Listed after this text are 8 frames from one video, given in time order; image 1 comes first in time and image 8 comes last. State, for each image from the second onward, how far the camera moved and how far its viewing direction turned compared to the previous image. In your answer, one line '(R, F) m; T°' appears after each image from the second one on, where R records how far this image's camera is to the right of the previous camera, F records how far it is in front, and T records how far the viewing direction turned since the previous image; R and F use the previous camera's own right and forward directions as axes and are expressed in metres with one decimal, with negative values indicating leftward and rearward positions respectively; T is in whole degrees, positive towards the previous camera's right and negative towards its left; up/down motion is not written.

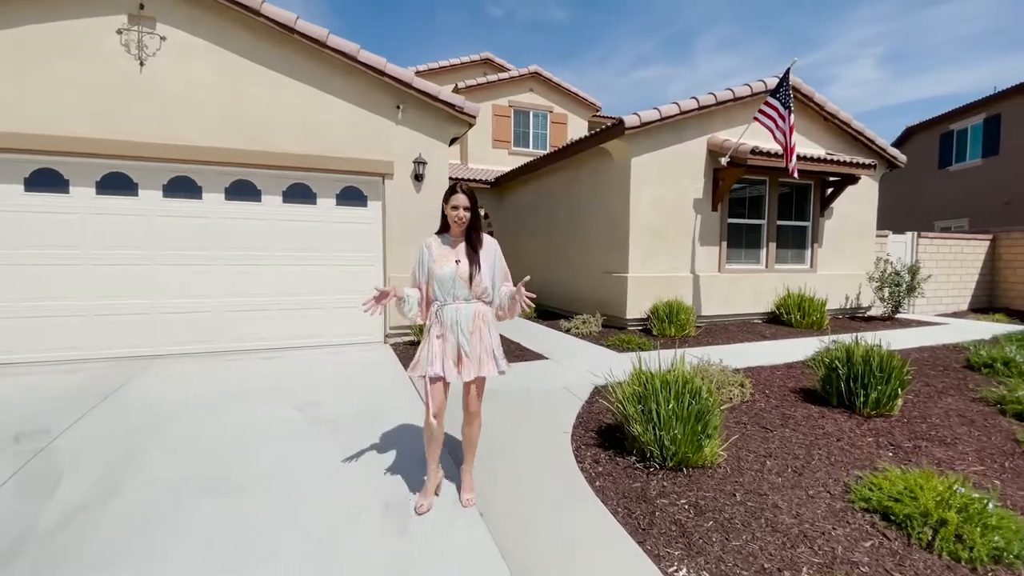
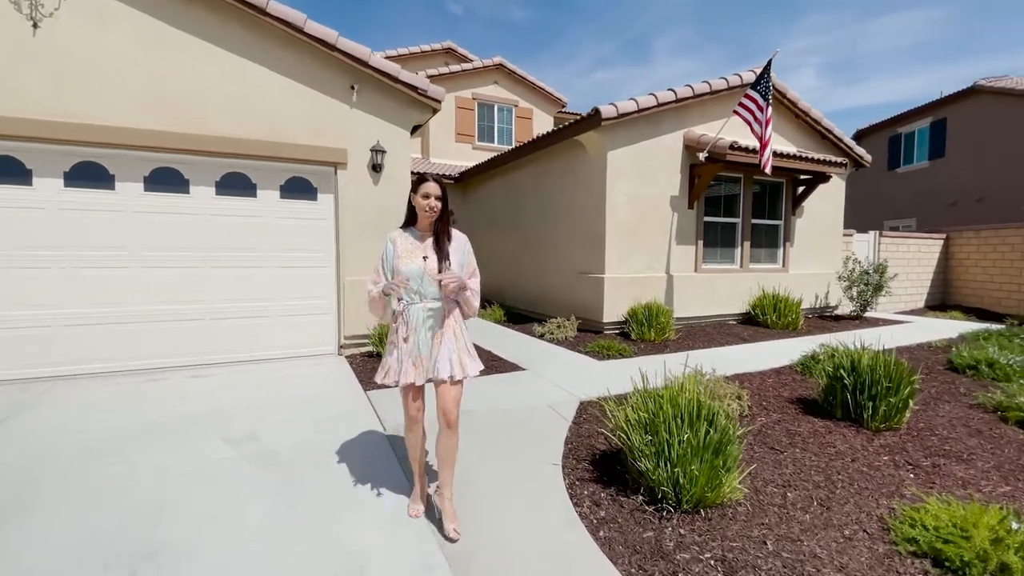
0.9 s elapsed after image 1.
(-0.1, +0.6) m; +5°
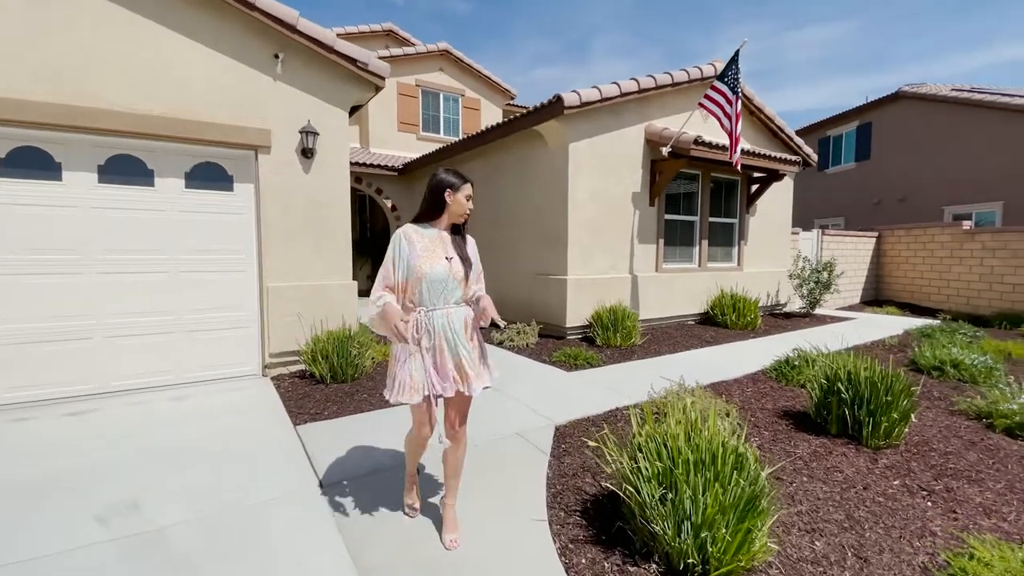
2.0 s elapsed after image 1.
(-0.2, +0.7) m; +7°
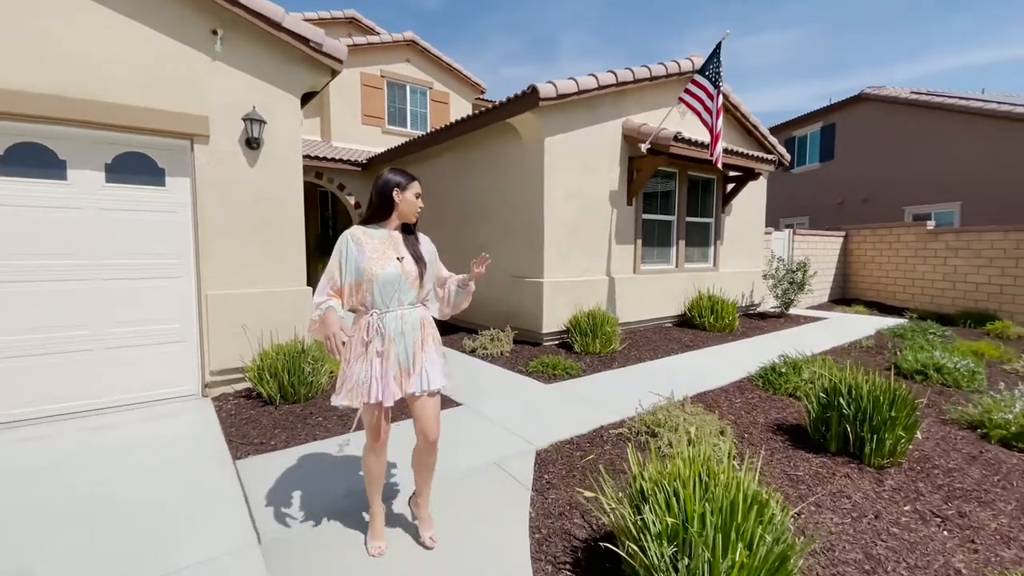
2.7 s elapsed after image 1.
(0.0, +0.5) m; +4°
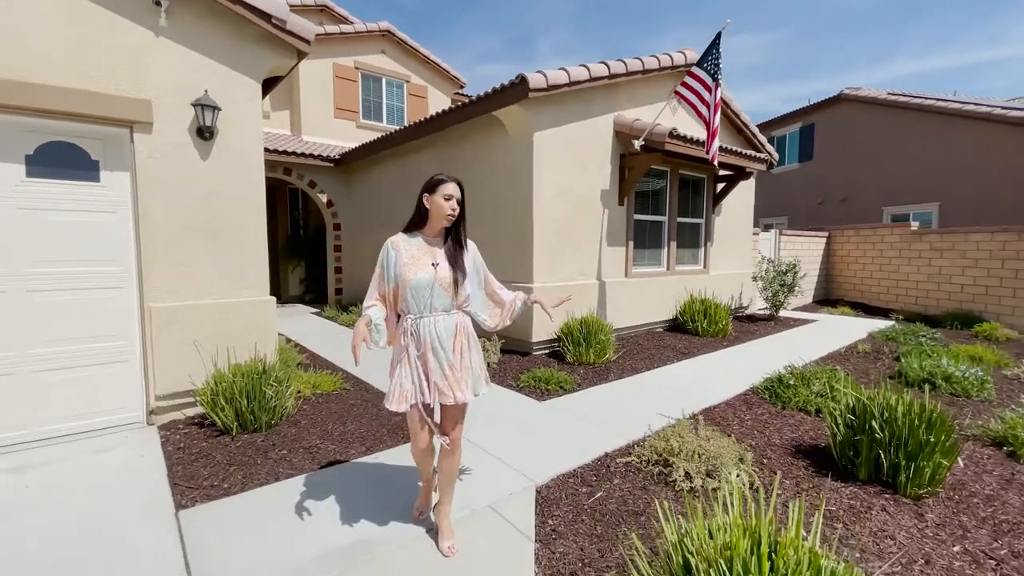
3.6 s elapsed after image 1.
(-0.1, +0.5) m; +3°
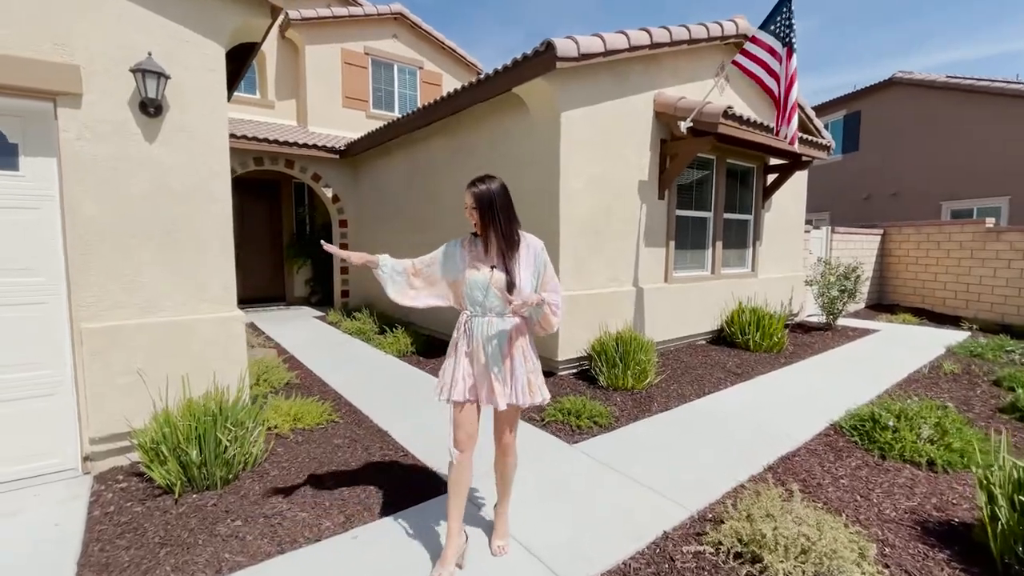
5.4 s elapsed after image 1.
(0.0, +1.0) m; -2°
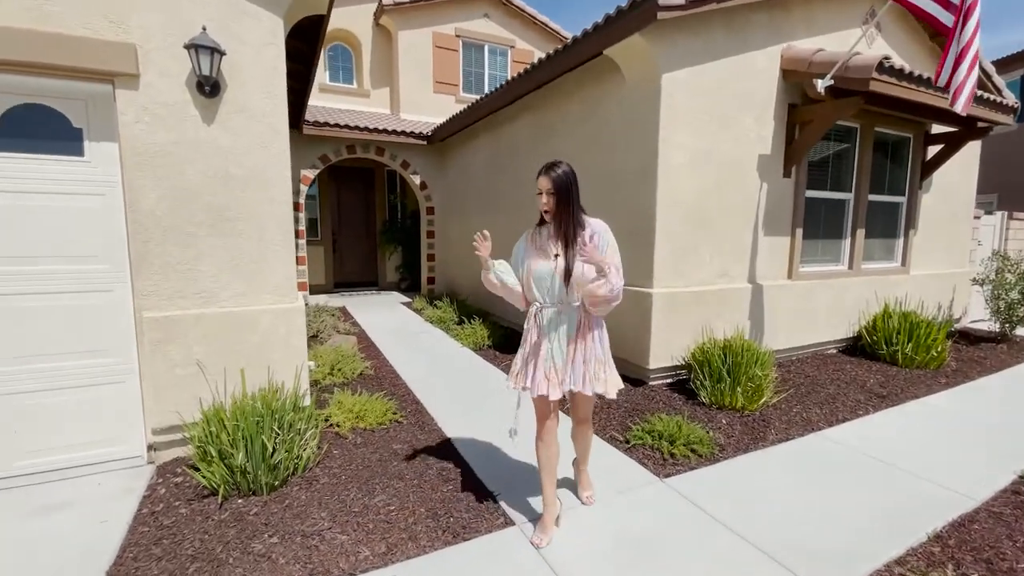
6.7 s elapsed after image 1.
(+0.1, +0.6) m; -11°
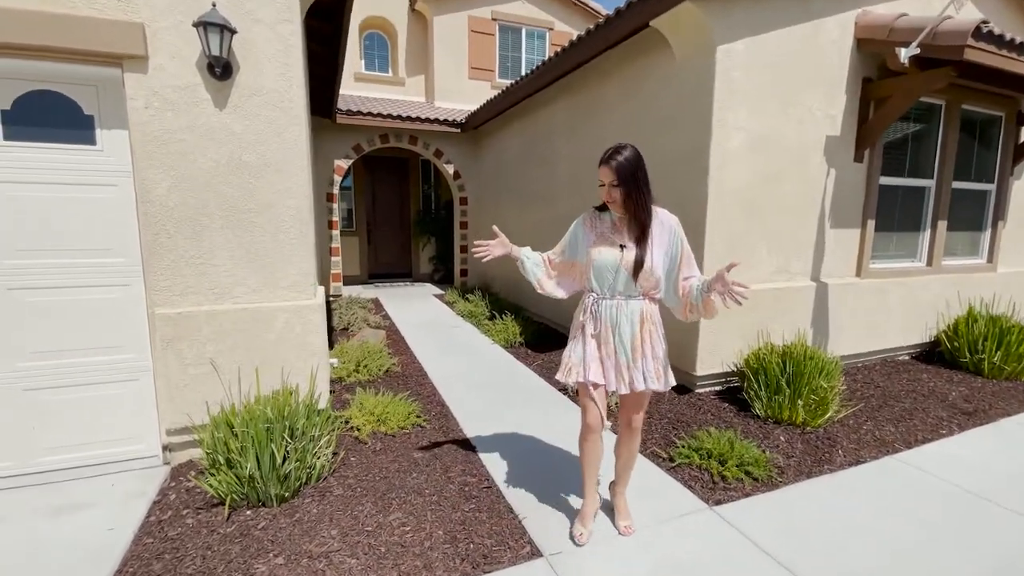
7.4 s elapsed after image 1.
(0.0, +0.3) m; -4°
